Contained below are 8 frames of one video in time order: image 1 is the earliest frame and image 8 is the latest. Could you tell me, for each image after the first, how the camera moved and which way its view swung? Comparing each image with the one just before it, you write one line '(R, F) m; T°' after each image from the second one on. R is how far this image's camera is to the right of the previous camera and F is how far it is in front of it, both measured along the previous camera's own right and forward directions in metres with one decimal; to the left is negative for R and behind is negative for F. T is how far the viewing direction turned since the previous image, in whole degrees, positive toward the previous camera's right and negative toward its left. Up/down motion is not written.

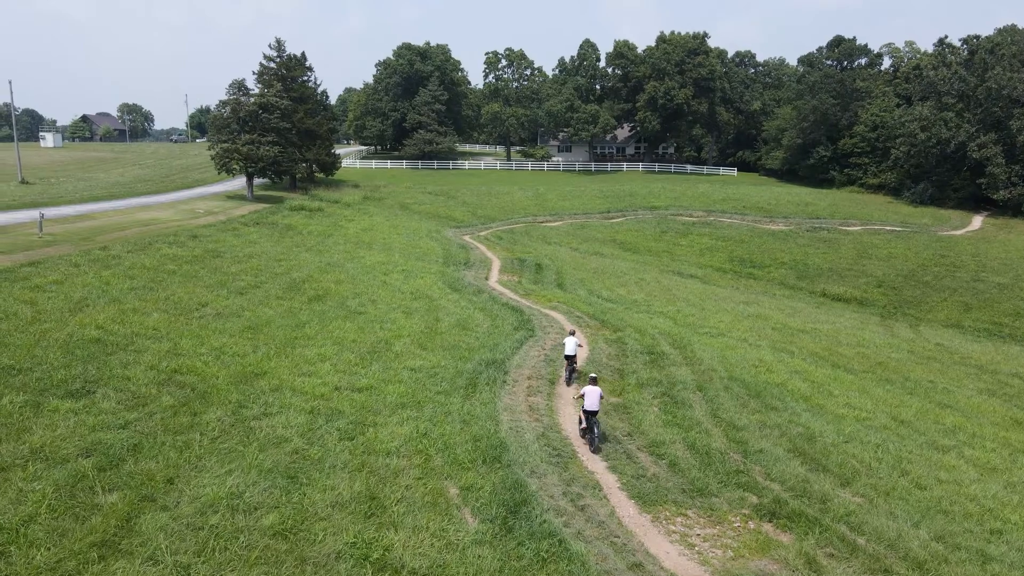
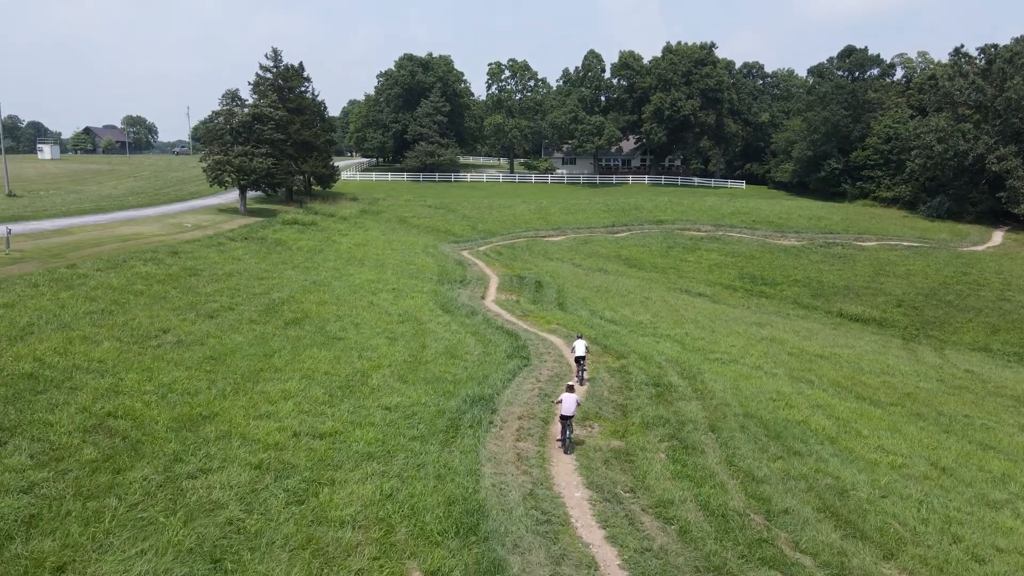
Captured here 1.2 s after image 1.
(+0.3, +1.7) m; 0°
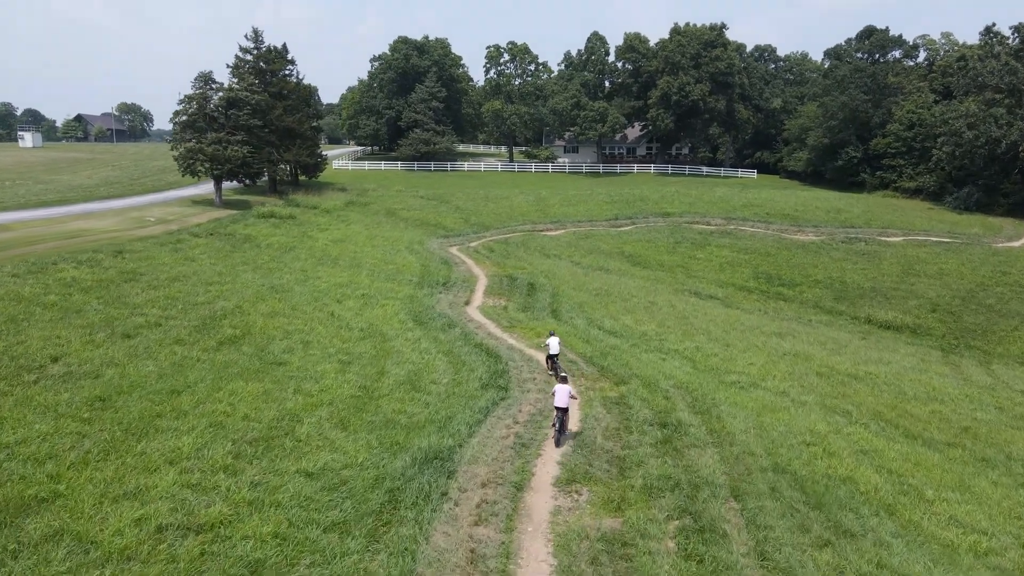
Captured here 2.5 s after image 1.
(+0.6, +3.3) m; 0°
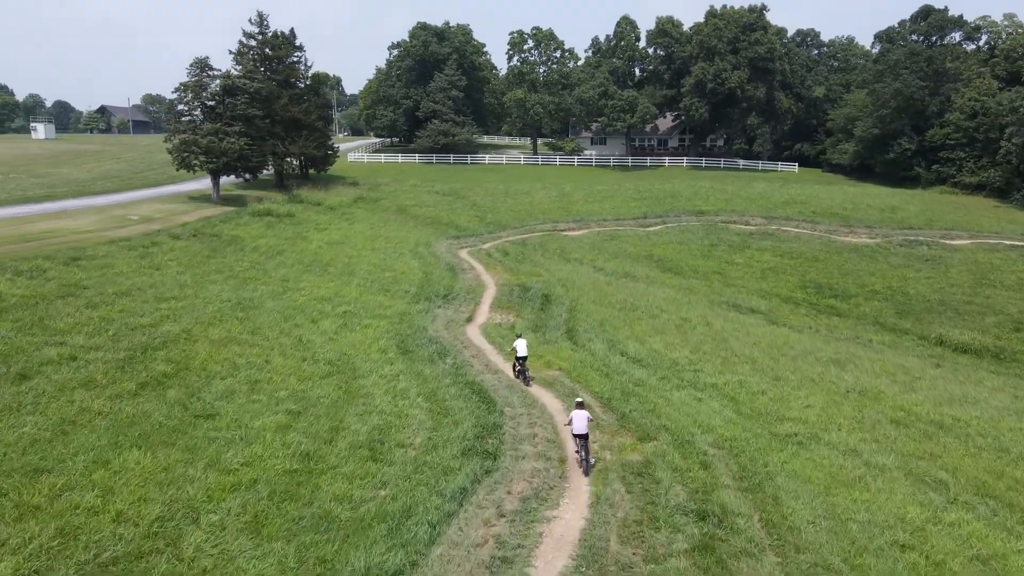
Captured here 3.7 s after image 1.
(+0.6, +3.6) m; -2°
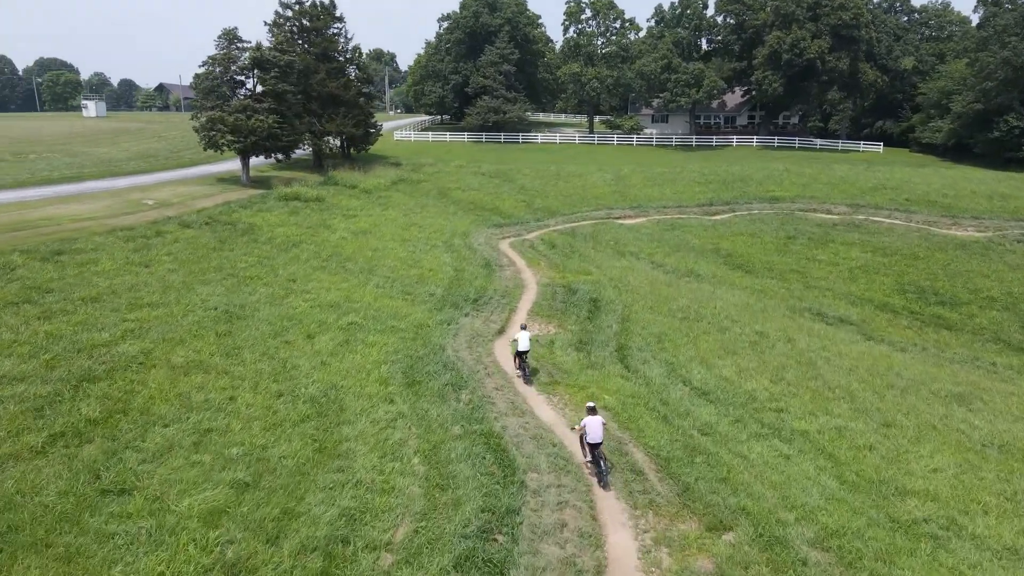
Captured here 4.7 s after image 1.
(+0.4, +3.7) m; -4°
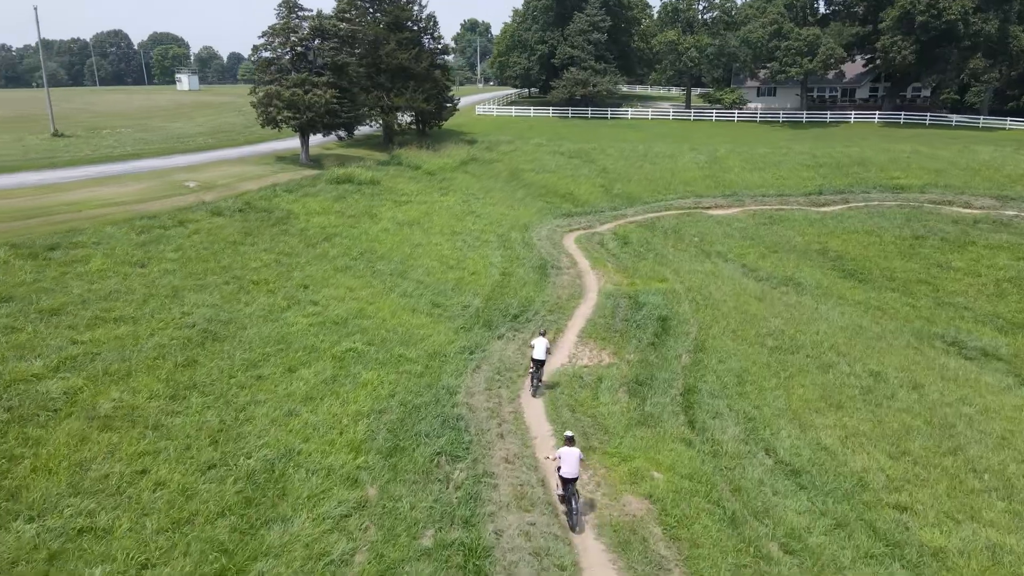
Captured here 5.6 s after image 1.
(+1.1, +3.7) m; -8°
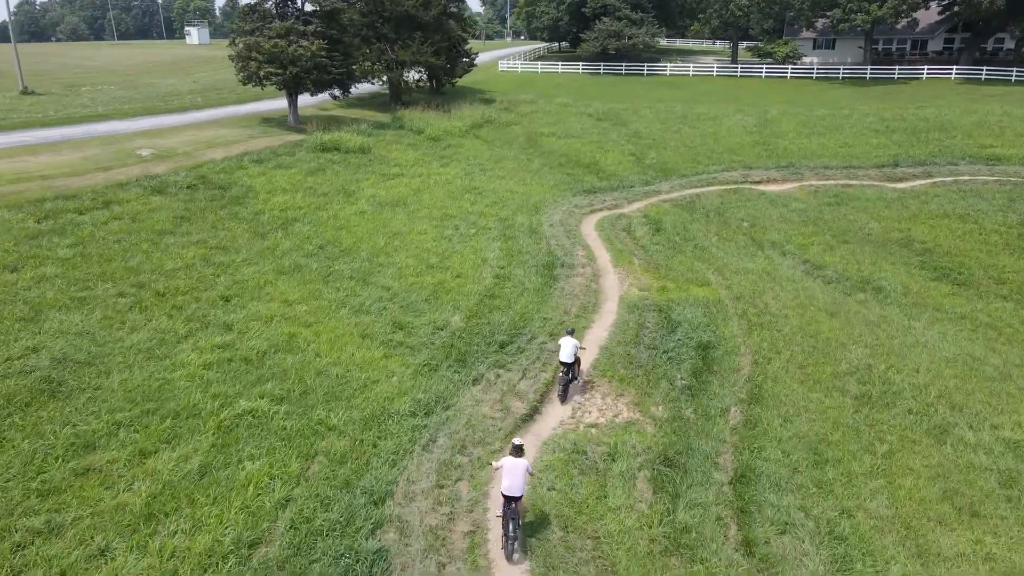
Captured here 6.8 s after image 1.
(+0.8, +4.6) m; -3°
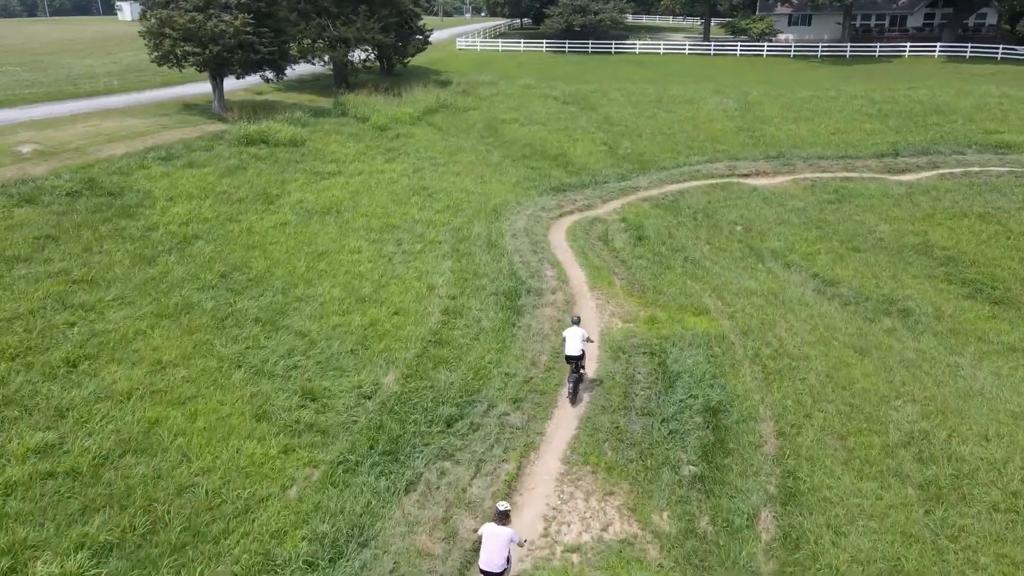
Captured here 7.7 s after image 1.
(+0.2, +3.3) m; +3°
